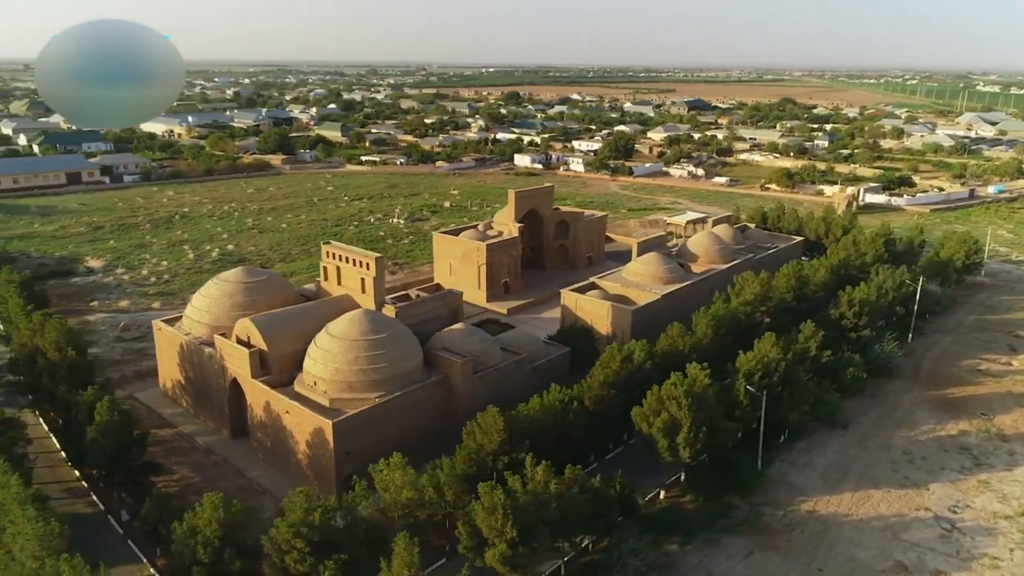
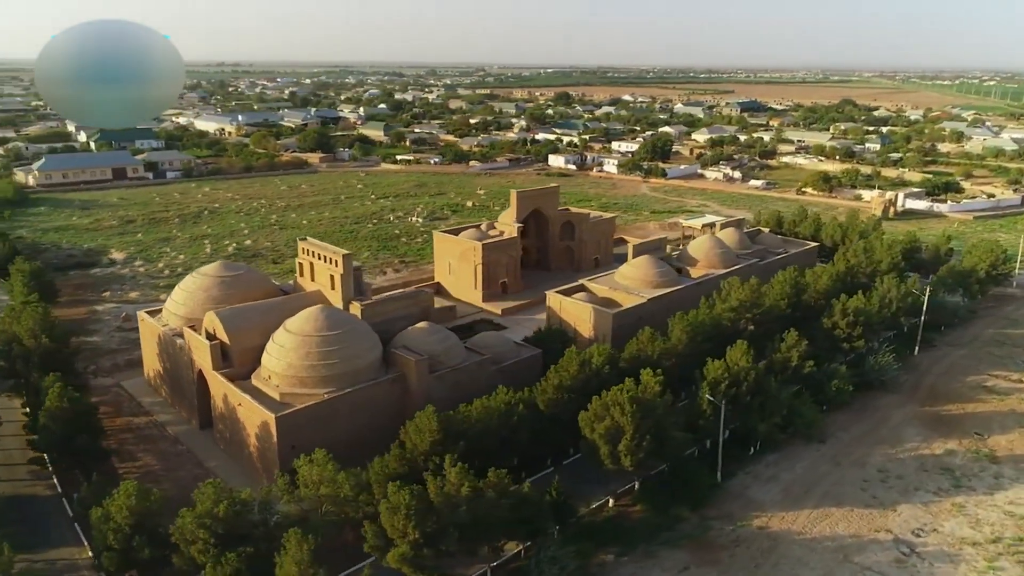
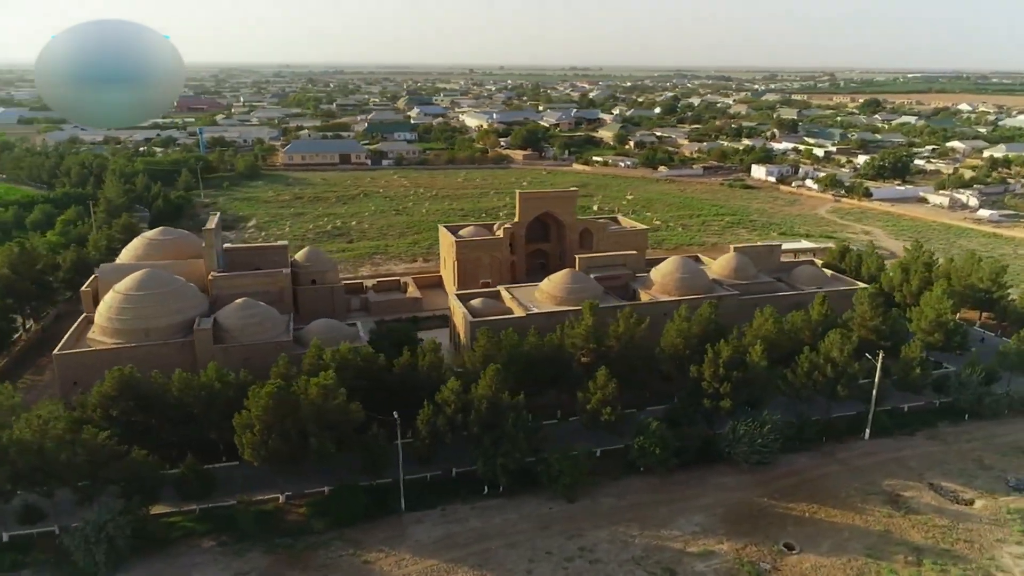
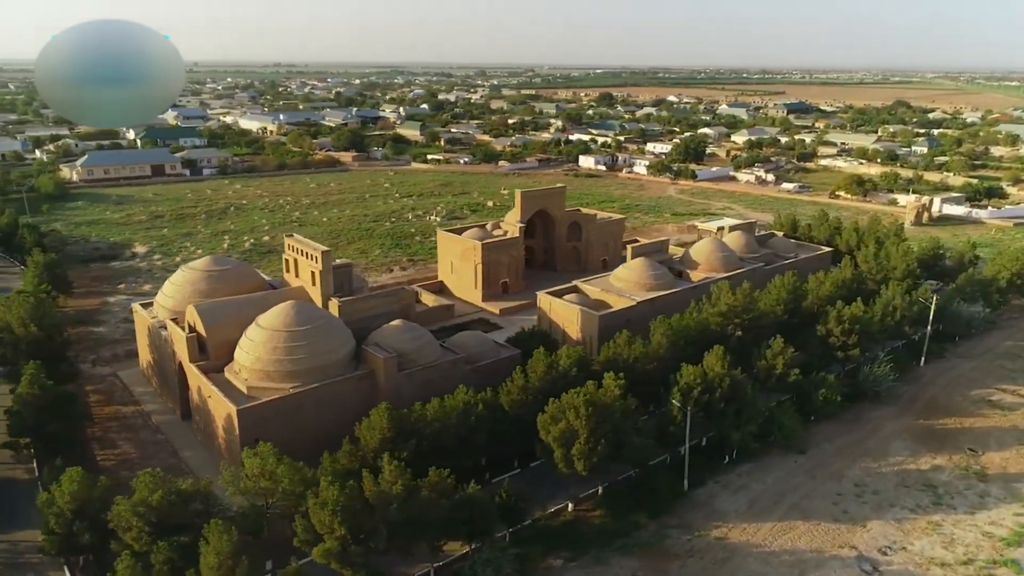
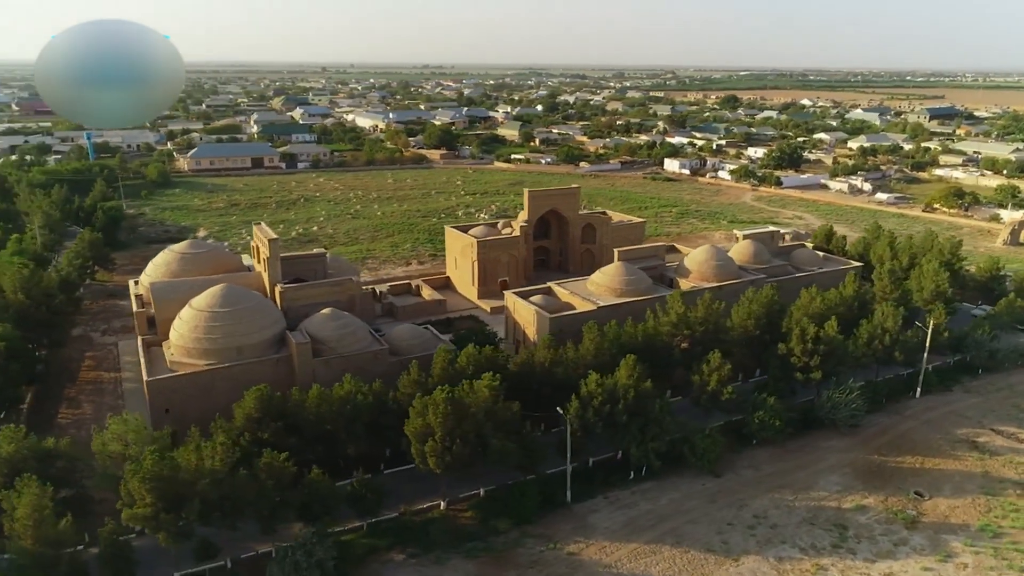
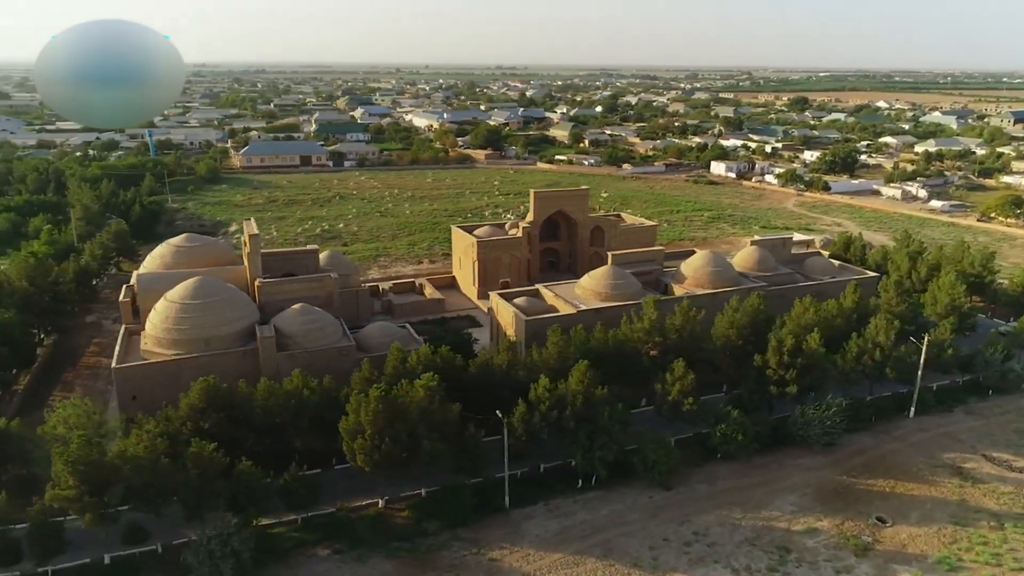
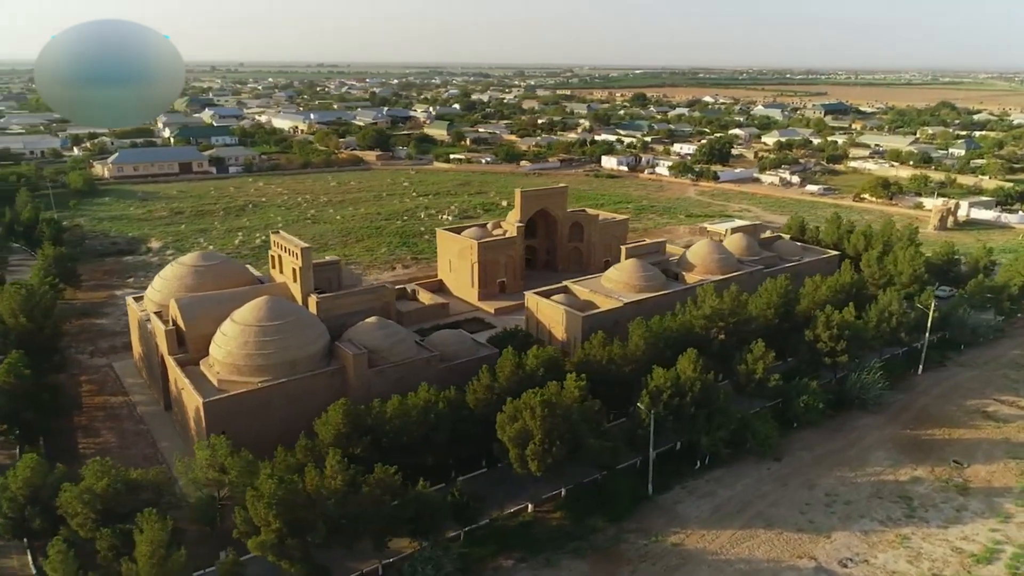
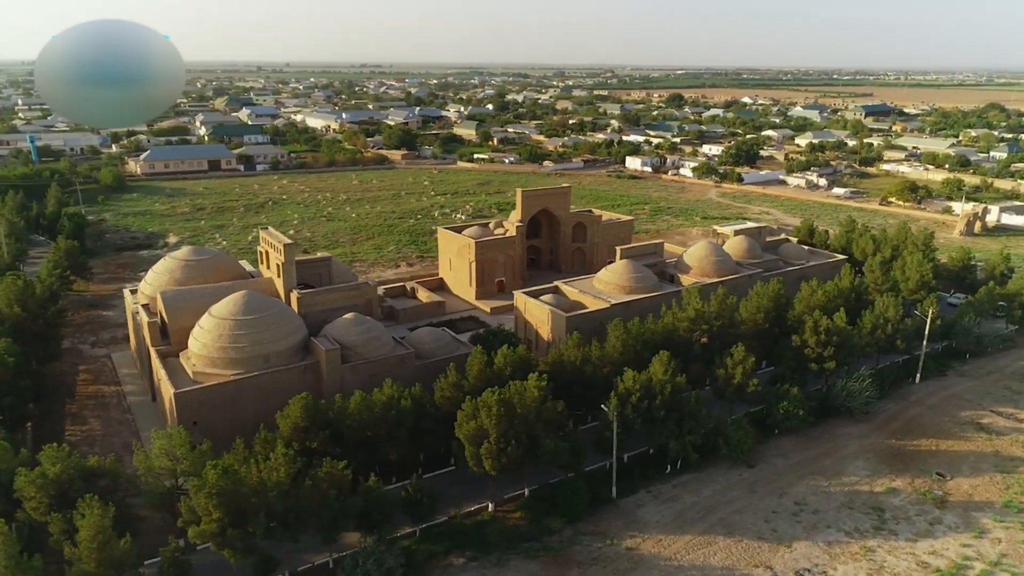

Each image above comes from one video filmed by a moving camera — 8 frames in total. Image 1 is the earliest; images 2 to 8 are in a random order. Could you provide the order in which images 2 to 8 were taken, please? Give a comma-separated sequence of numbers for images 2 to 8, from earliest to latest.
2, 4, 7, 8, 5, 6, 3
